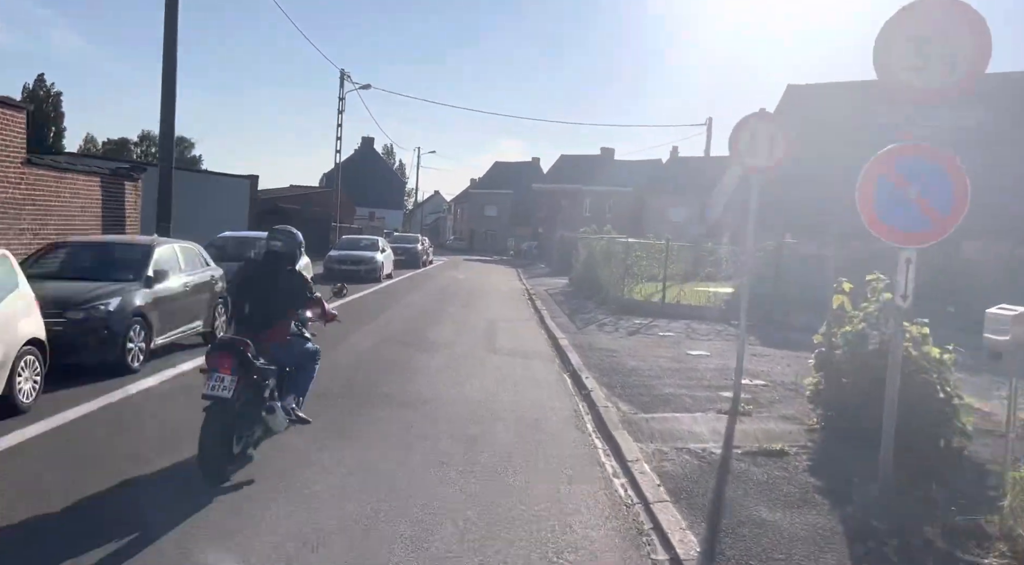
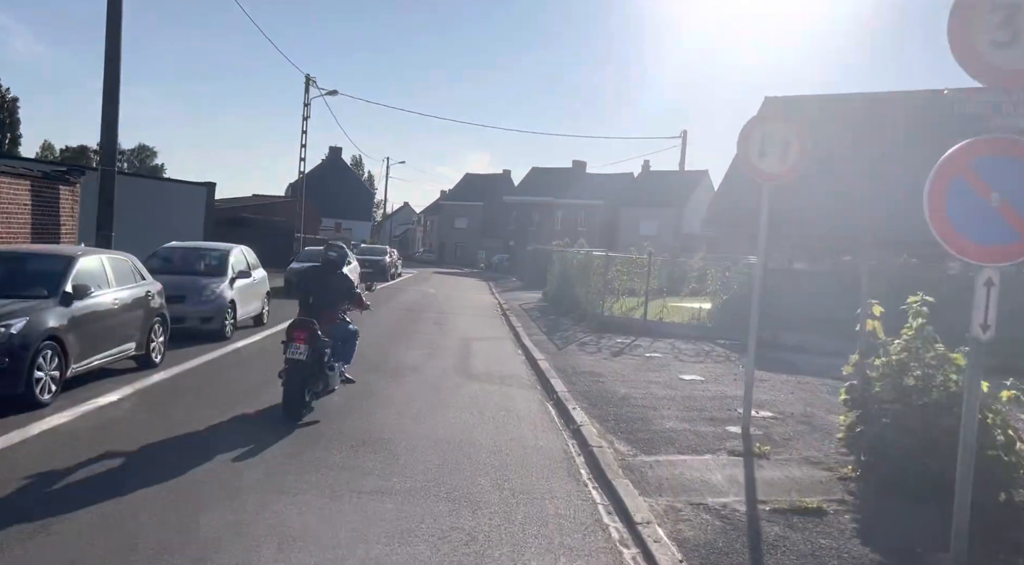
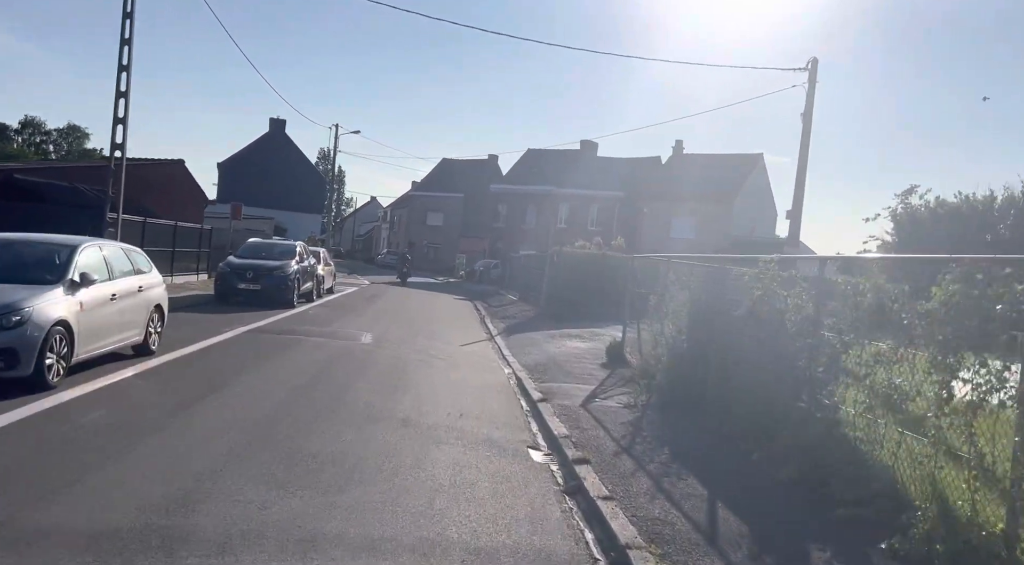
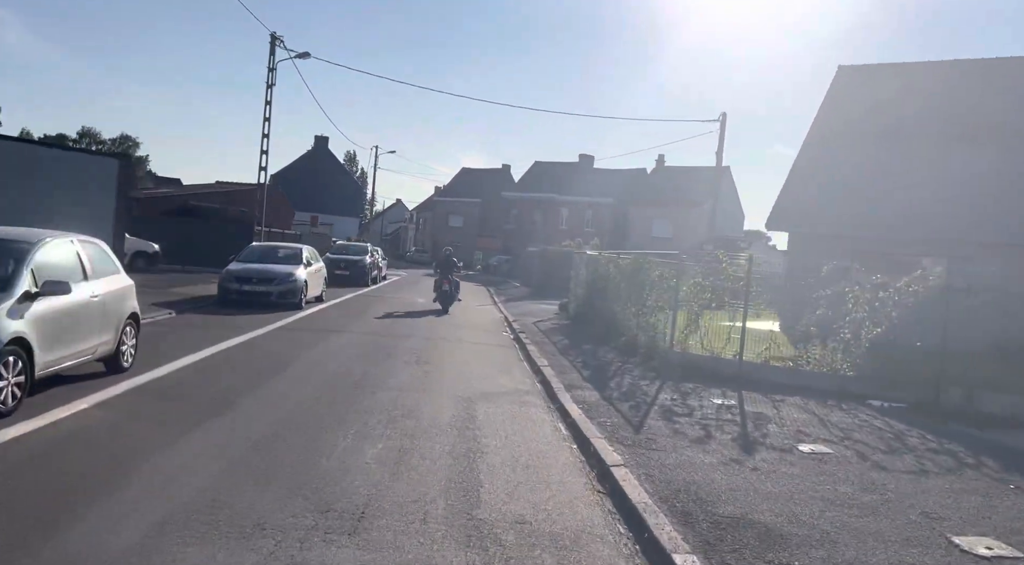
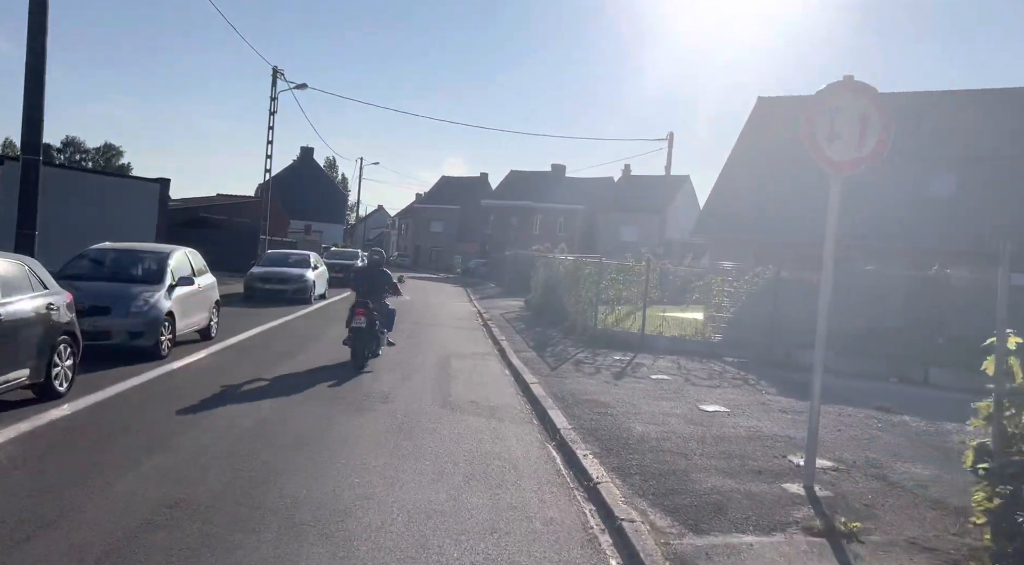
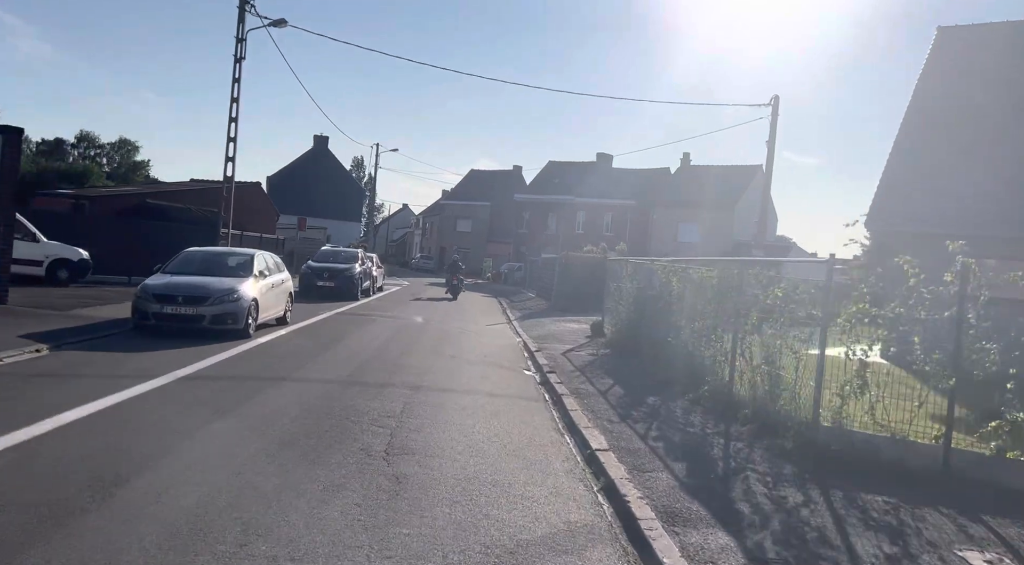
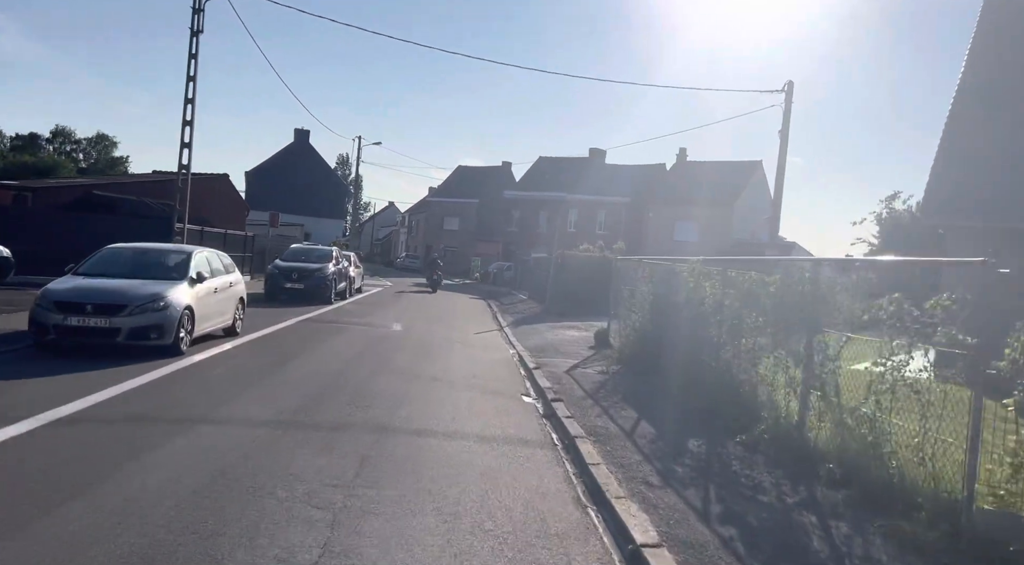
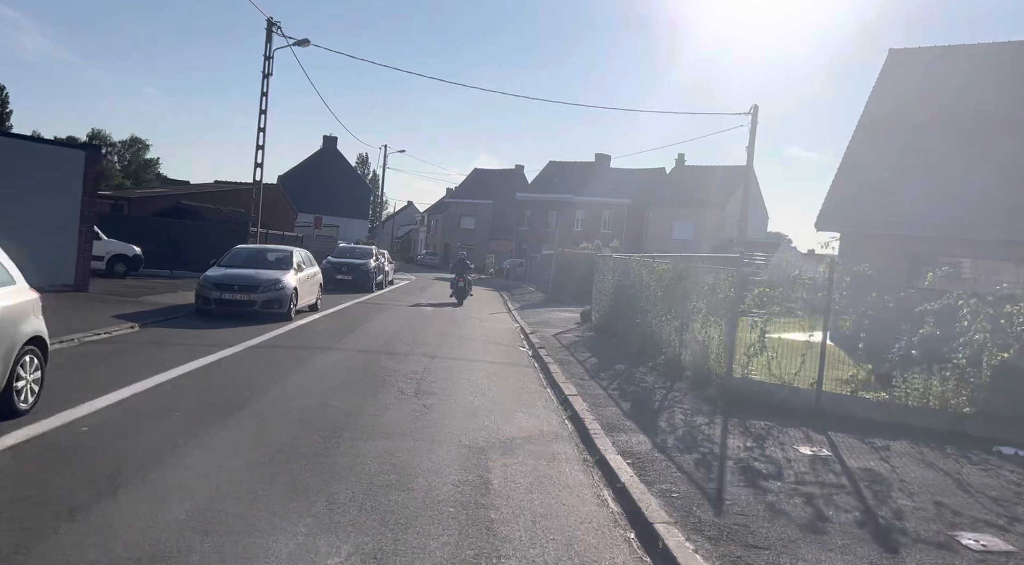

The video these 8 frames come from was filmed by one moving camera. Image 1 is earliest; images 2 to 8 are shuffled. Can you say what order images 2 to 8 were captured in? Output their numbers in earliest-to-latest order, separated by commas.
2, 5, 4, 8, 6, 7, 3
